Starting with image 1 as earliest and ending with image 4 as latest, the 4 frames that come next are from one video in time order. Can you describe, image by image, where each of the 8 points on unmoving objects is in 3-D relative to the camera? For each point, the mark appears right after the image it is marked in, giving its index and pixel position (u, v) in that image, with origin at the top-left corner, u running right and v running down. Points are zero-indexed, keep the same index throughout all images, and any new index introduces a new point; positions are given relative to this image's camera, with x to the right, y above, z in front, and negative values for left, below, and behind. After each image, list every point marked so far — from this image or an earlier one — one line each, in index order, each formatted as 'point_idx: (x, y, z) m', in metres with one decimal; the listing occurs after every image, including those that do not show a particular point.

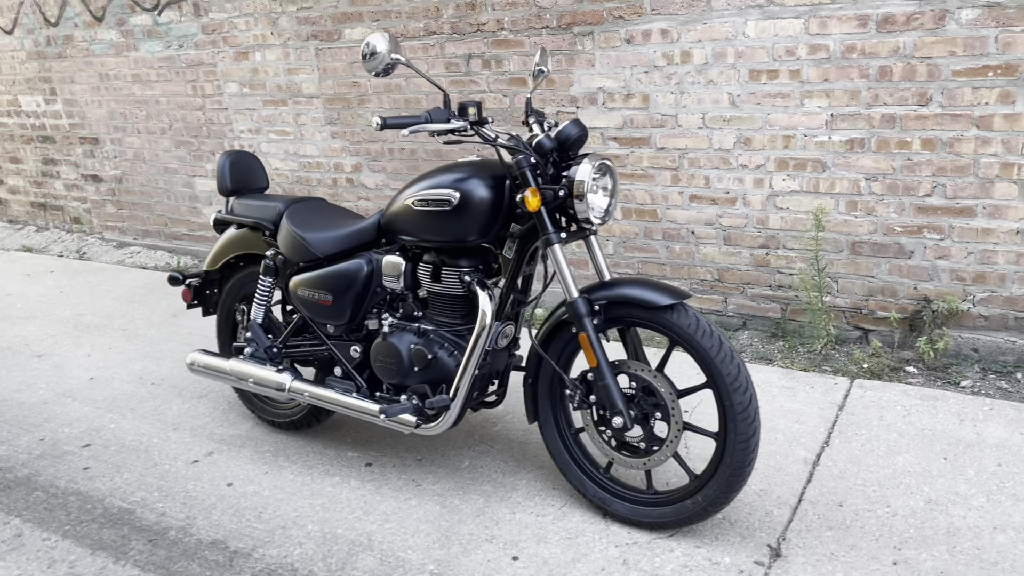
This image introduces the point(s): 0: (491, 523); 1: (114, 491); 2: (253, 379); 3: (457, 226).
0: (-0.1, -0.8, +2.8) m
1: (-1.5, -0.8, +3.3) m
2: (-0.9, -0.3, +3.2) m
3: (-0.2, +0.2, +2.8) m
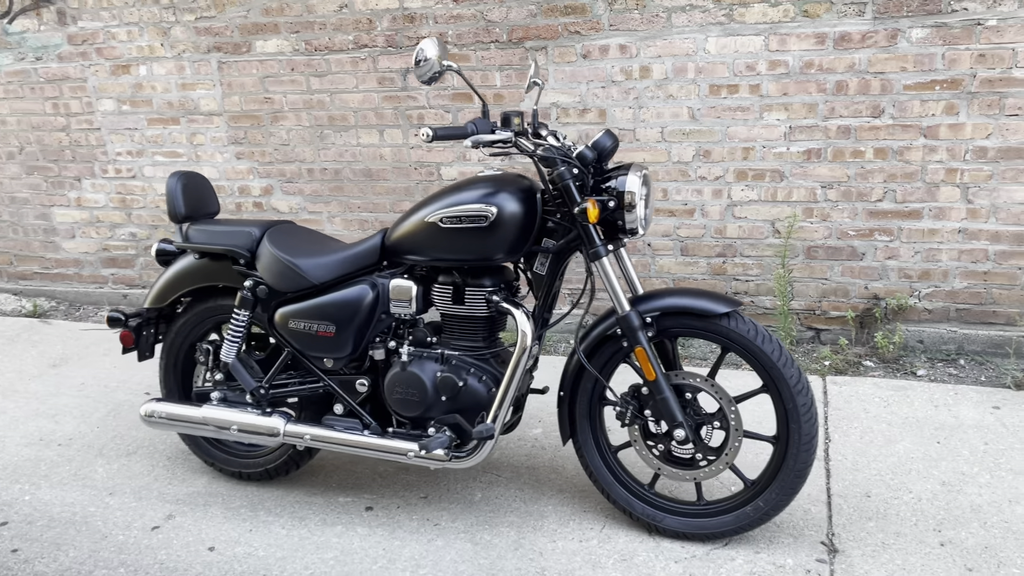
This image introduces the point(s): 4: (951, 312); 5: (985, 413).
0: (+0.1, -0.8, +2.7) m
1: (-1.4, -0.9, +2.8) m
2: (-0.9, -0.4, +2.8) m
3: (-0.1, +0.1, +2.6) m
4: (+1.8, -0.1, +3.6) m
5: (+1.7, -0.5, +3.2) m
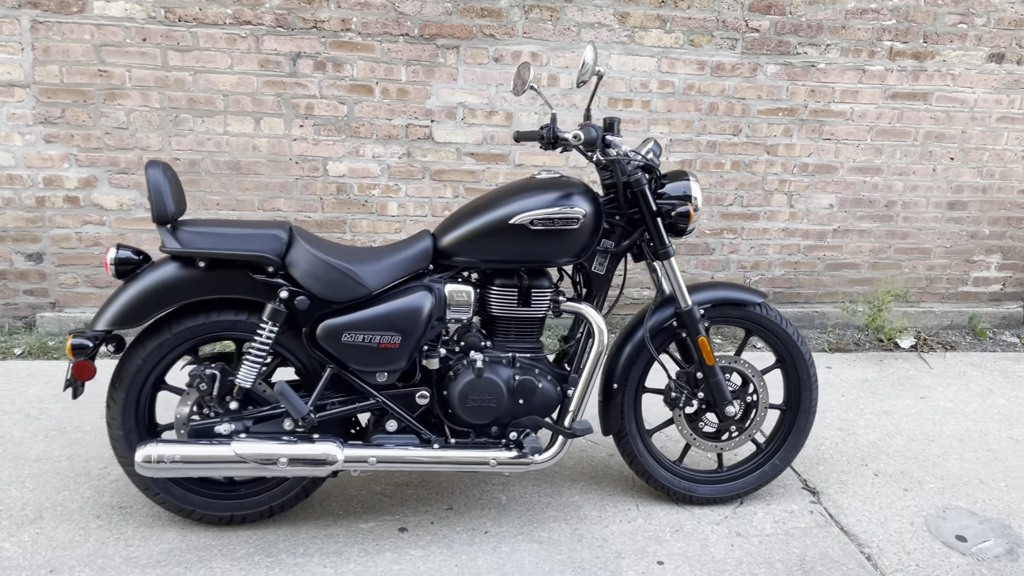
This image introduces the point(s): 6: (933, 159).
0: (+0.3, -0.8, +2.8) m
1: (-1.0, -0.9, +2.1) m
2: (-0.6, -0.5, +2.4) m
3: (+0.2, +0.1, +2.6) m
4: (+1.3, 0.0, +4.4) m
5: (+1.4, -0.4, +4.0) m
6: (+2.1, +0.6, +4.3) m
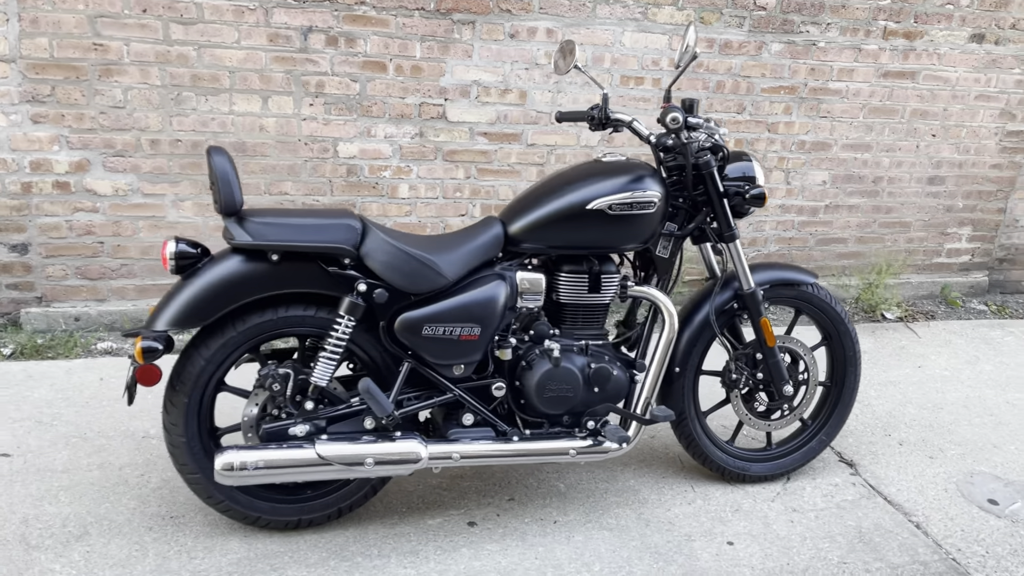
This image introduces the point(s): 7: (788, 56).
0: (+0.5, -0.8, +2.8) m
1: (-0.7, -0.9, +2.0) m
2: (-0.4, -0.5, +2.3) m
3: (+0.4, +0.2, +2.6) m
4: (+1.3, +0.1, +4.5) m
5: (+1.5, -0.3, +4.1) m
6: (+2.1, +0.8, +4.4) m
7: (+1.3, +1.1, +4.0) m
